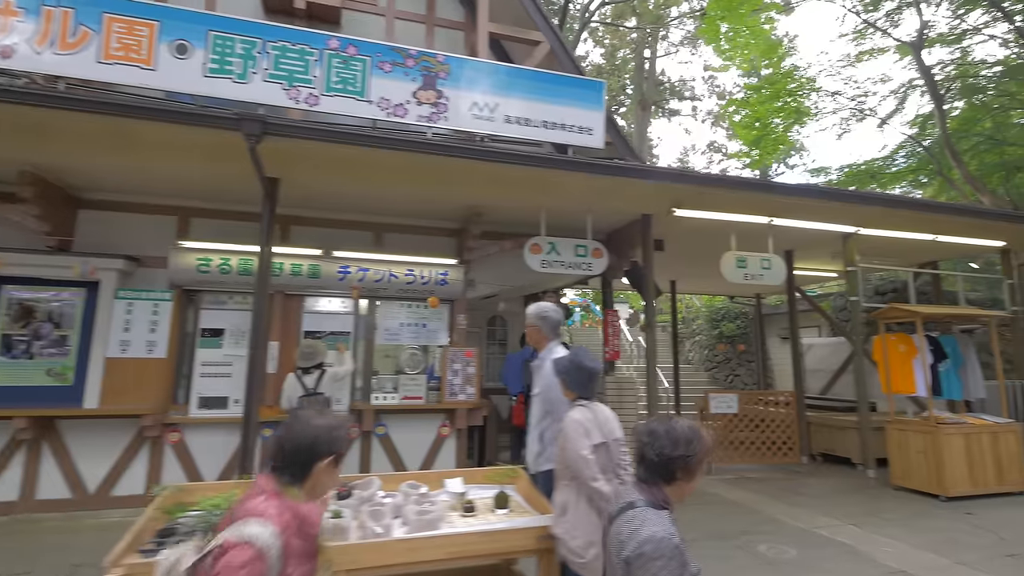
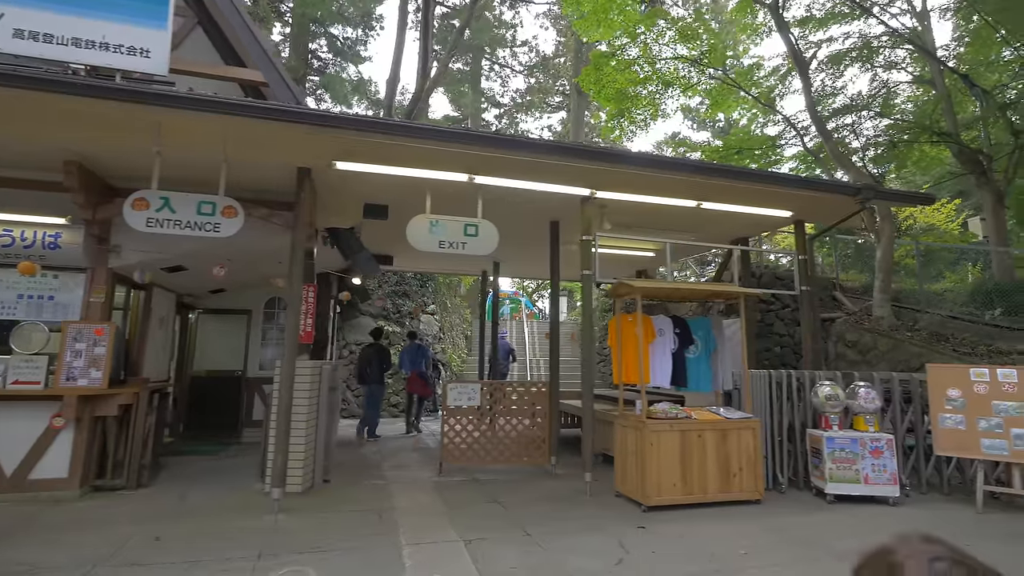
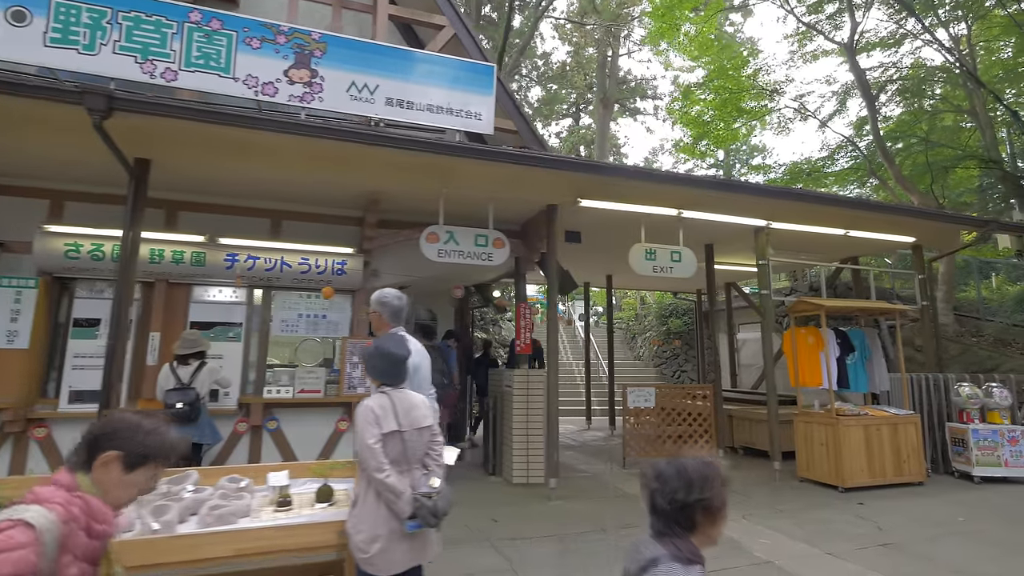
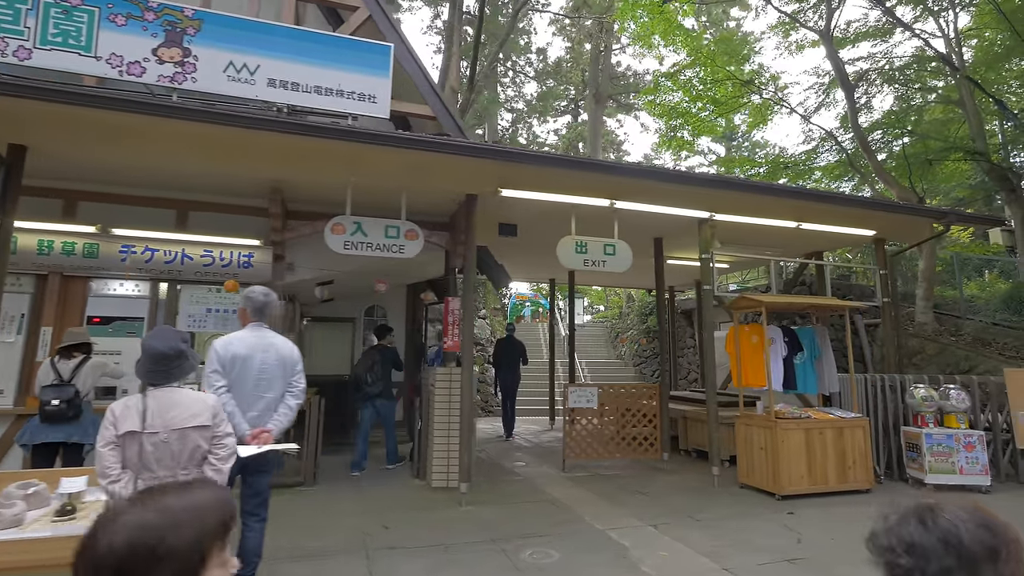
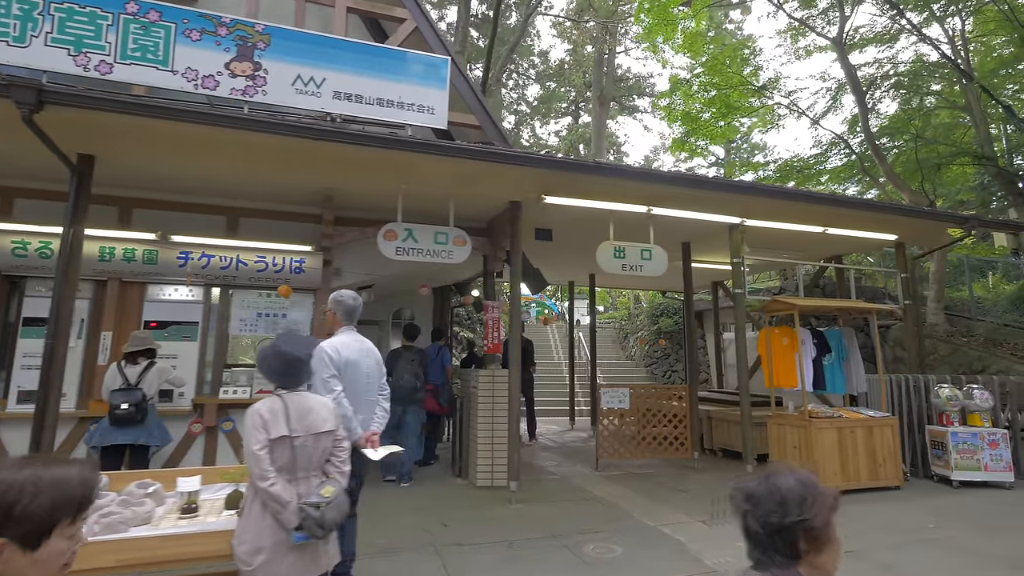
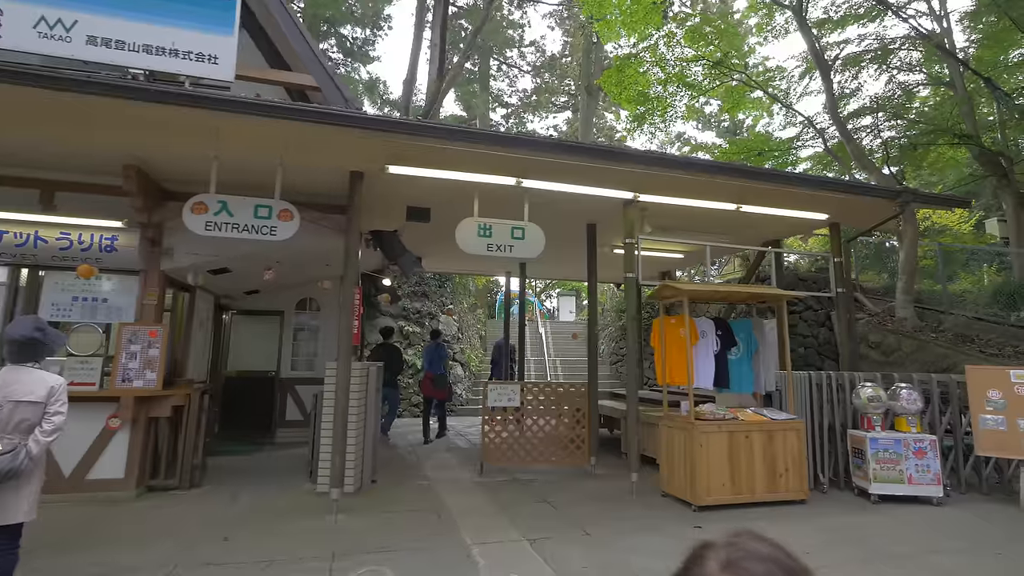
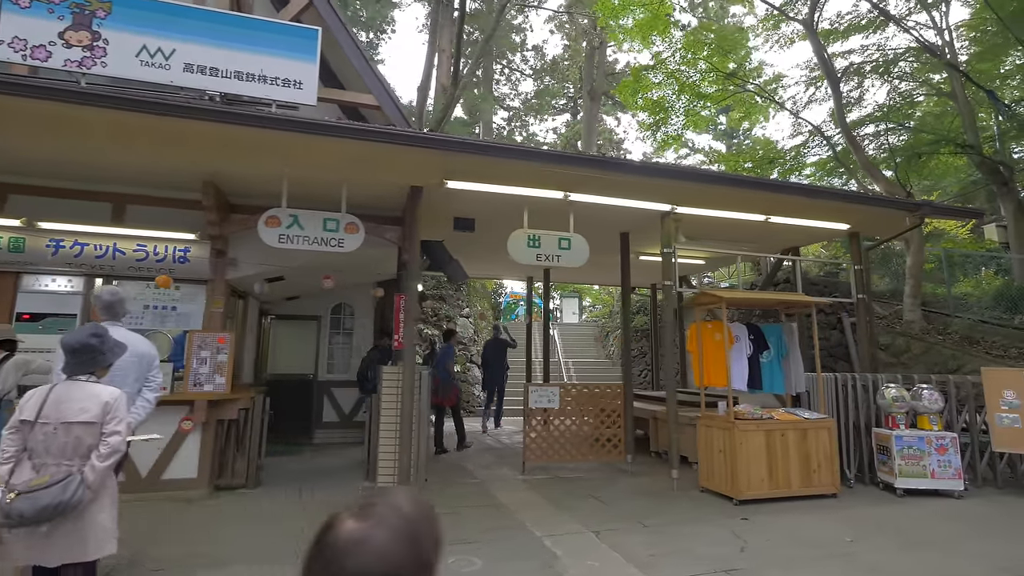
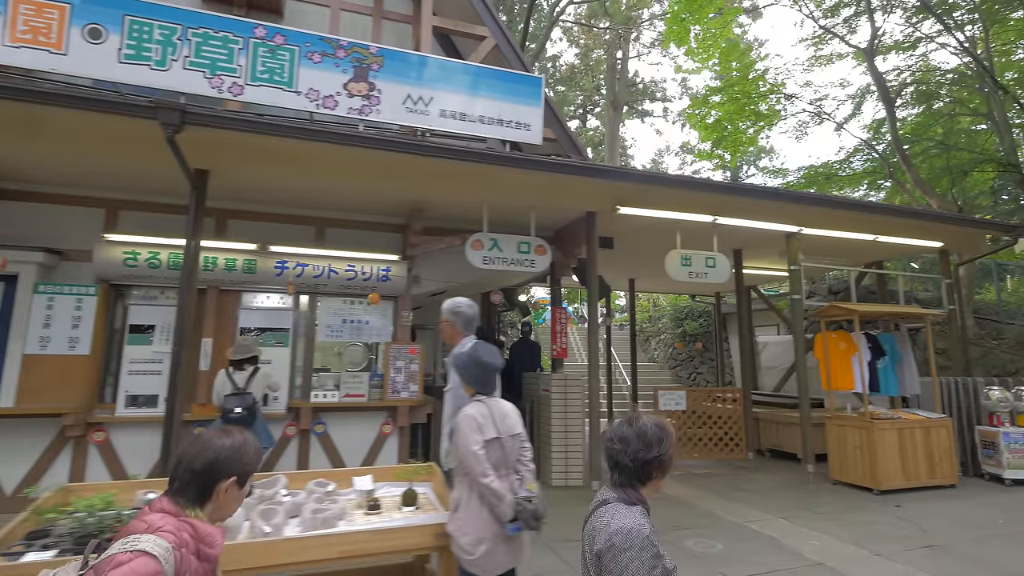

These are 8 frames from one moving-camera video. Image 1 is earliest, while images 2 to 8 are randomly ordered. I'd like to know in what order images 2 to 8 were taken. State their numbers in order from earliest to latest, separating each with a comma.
8, 3, 5, 4, 7, 6, 2
